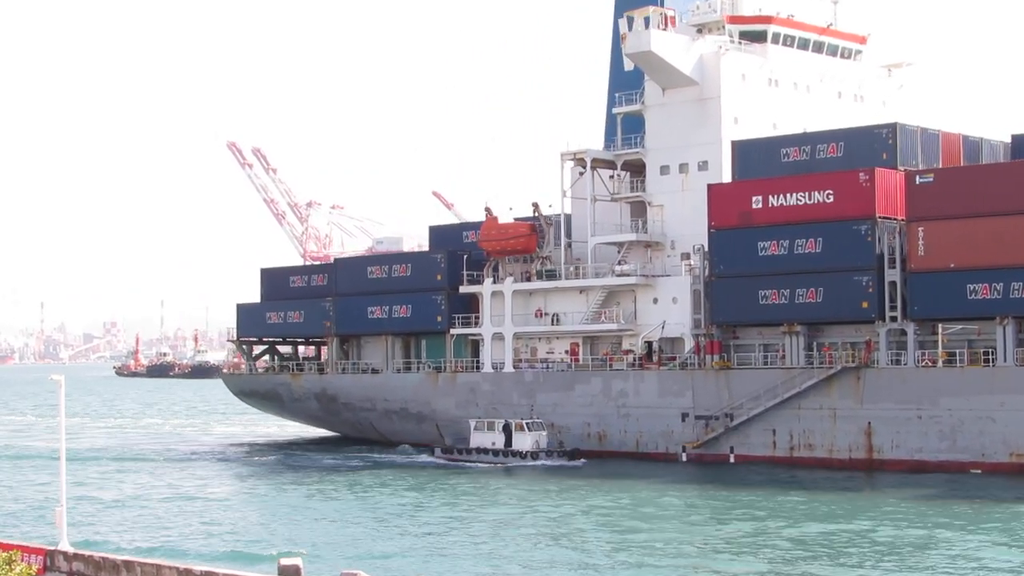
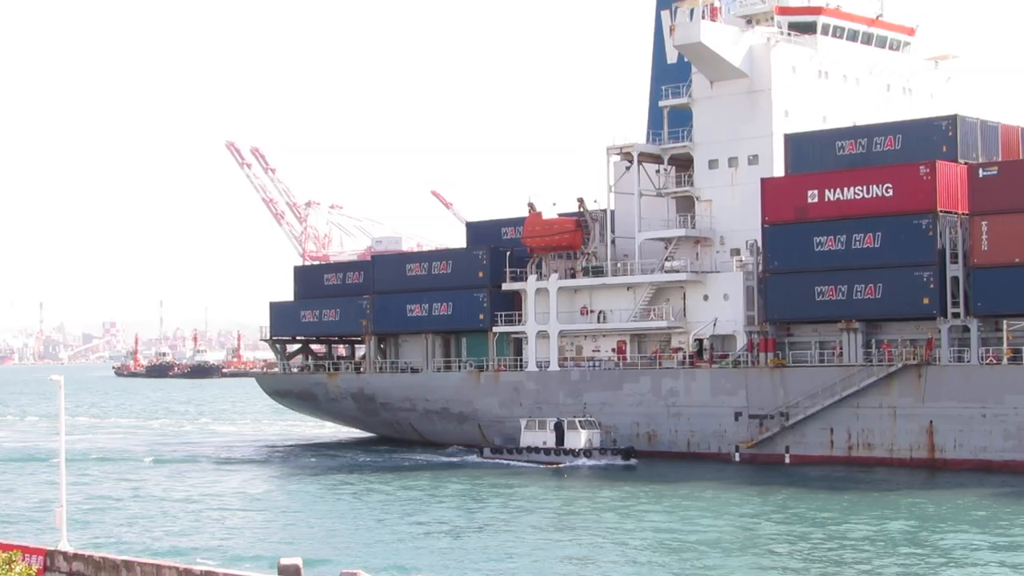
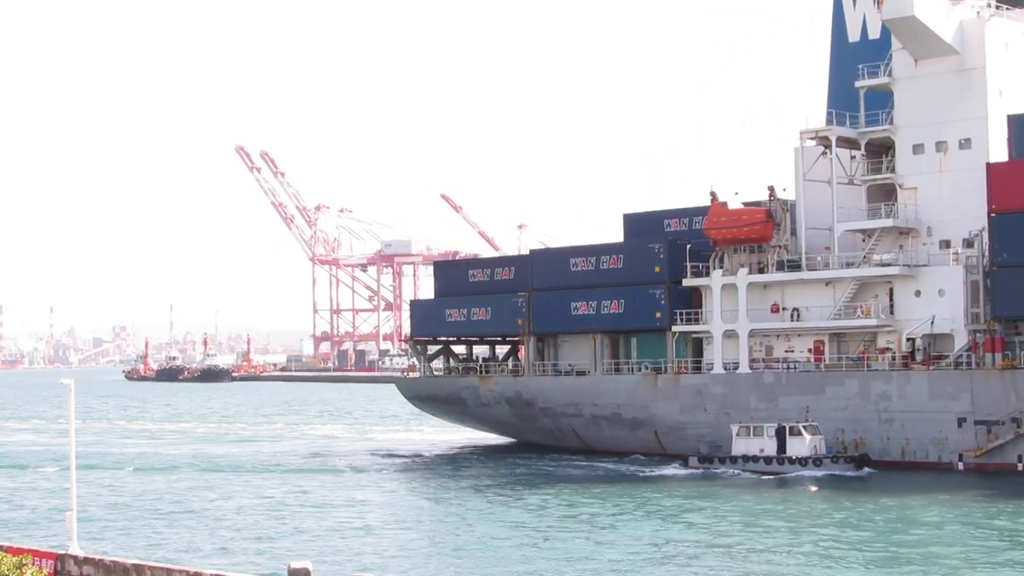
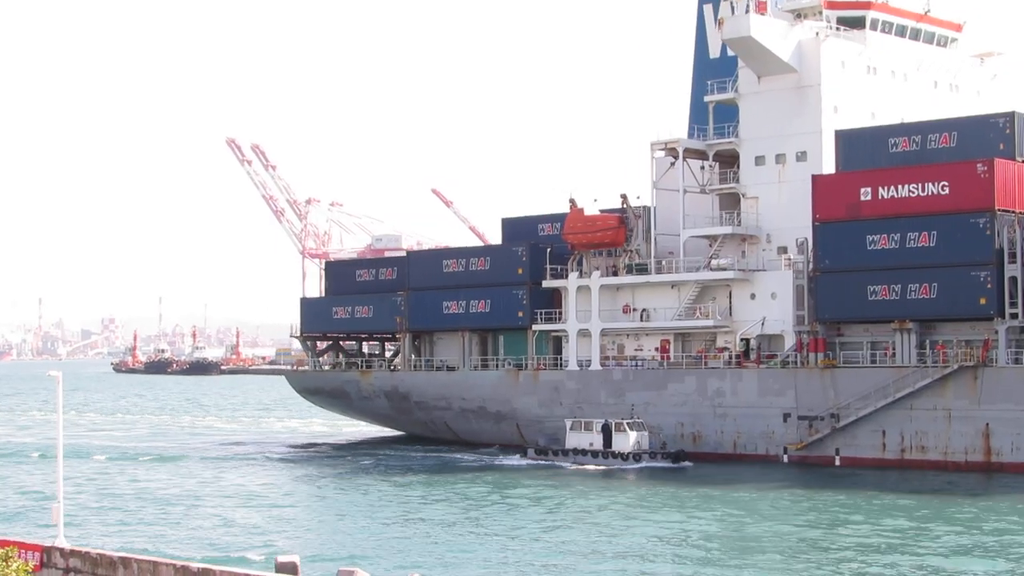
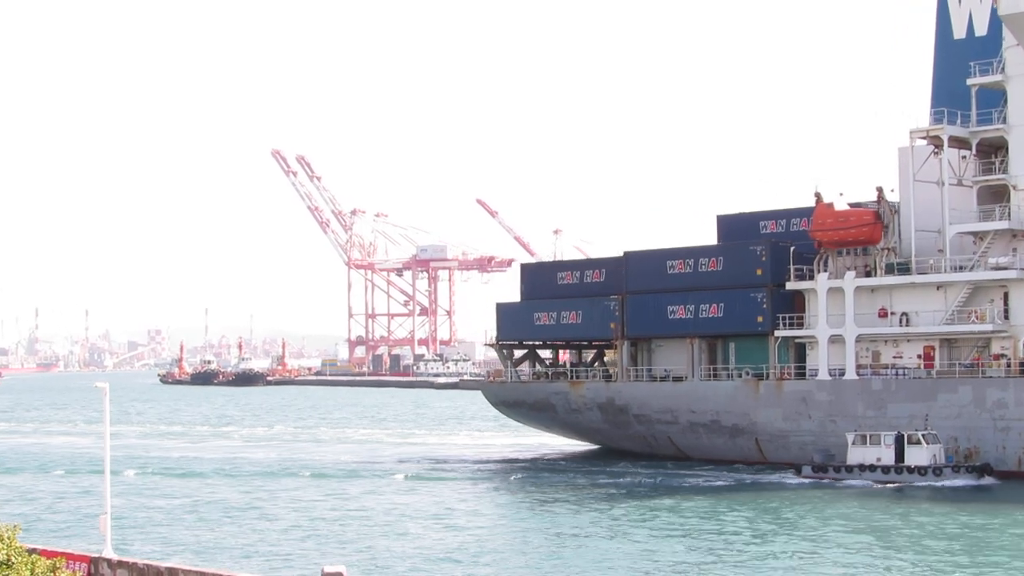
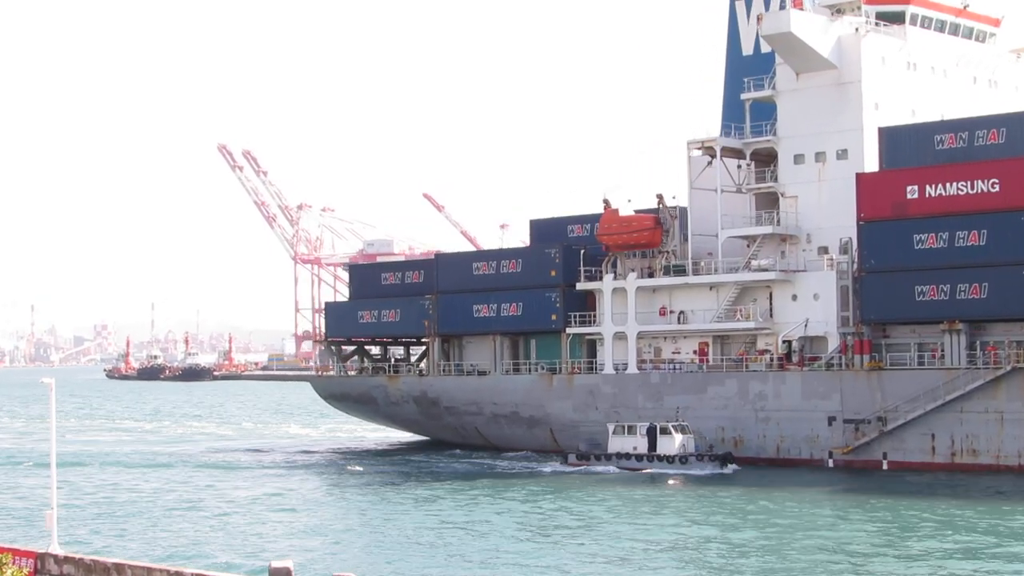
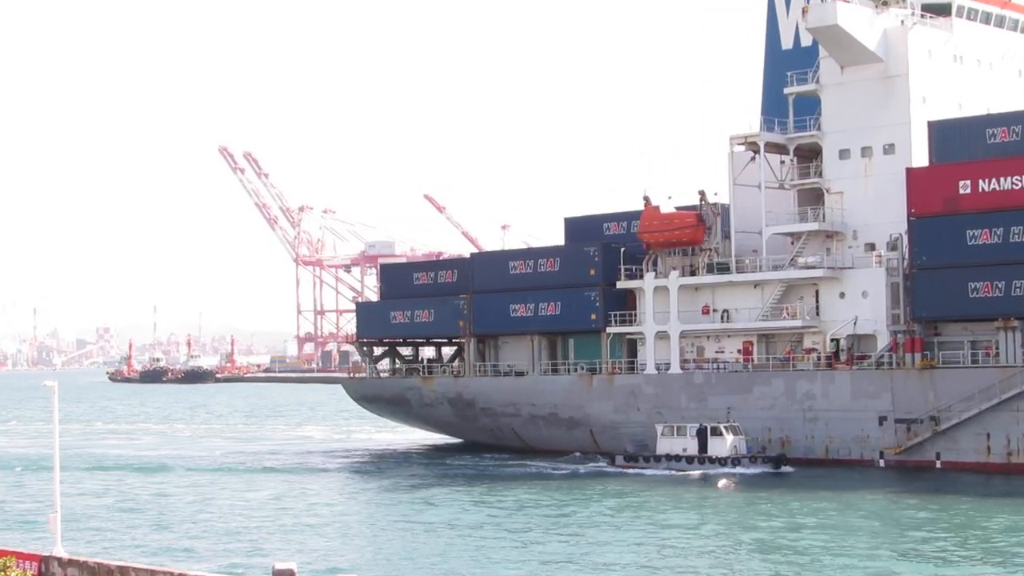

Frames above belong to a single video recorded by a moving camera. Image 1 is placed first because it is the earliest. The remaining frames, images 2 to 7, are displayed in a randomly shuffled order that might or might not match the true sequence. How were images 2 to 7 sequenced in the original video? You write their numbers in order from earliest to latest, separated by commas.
2, 4, 6, 7, 3, 5
